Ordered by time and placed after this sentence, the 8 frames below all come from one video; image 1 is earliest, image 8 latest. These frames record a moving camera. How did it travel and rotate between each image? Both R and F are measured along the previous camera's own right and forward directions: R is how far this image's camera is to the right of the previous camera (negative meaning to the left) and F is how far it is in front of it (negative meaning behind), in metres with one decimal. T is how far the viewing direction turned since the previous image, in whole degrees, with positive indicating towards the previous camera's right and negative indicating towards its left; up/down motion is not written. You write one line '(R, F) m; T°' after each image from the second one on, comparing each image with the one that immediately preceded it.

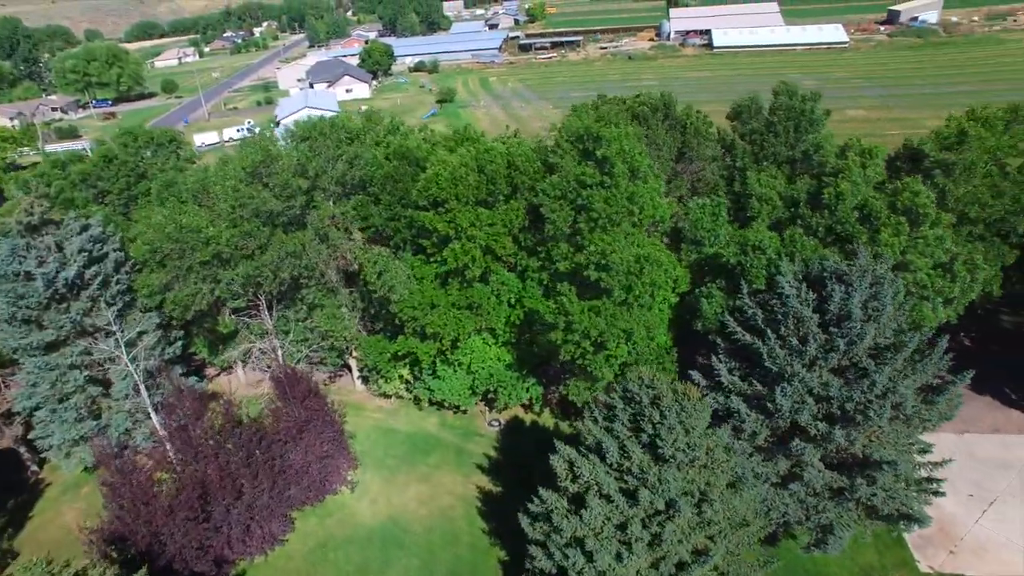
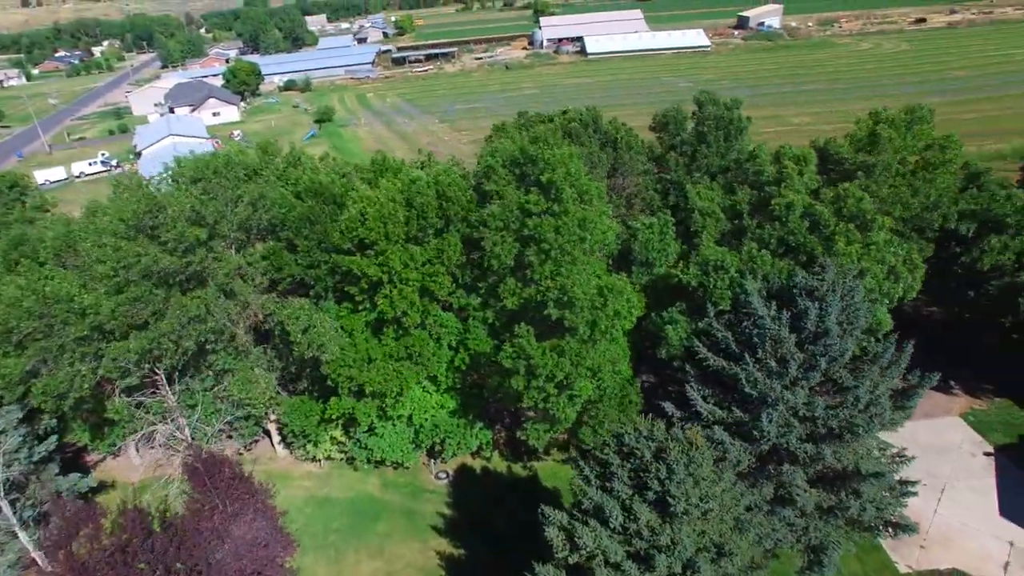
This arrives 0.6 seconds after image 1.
(-1.9, +2.2) m; +10°
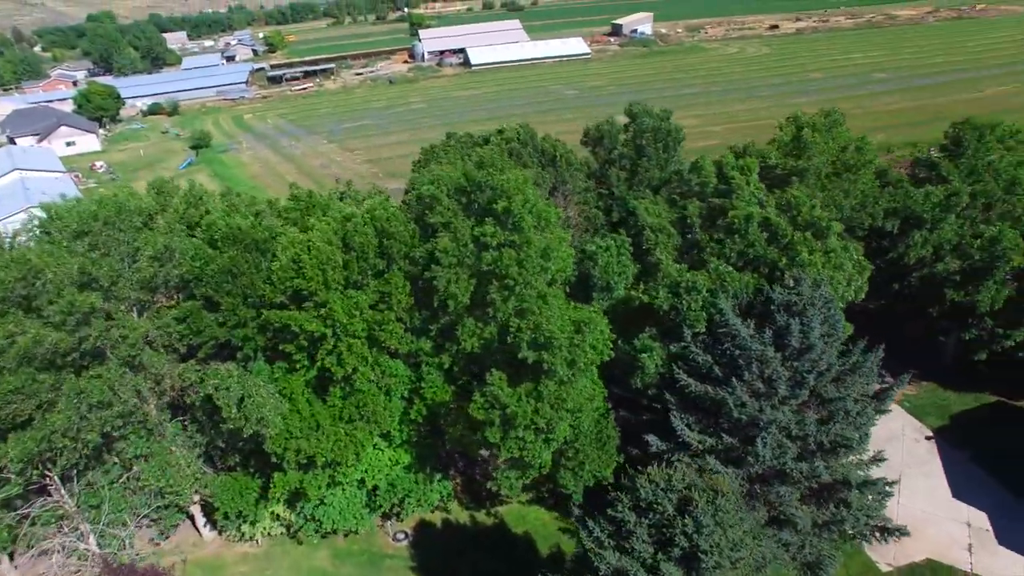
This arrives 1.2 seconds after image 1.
(-2.0, +1.9) m; +10°
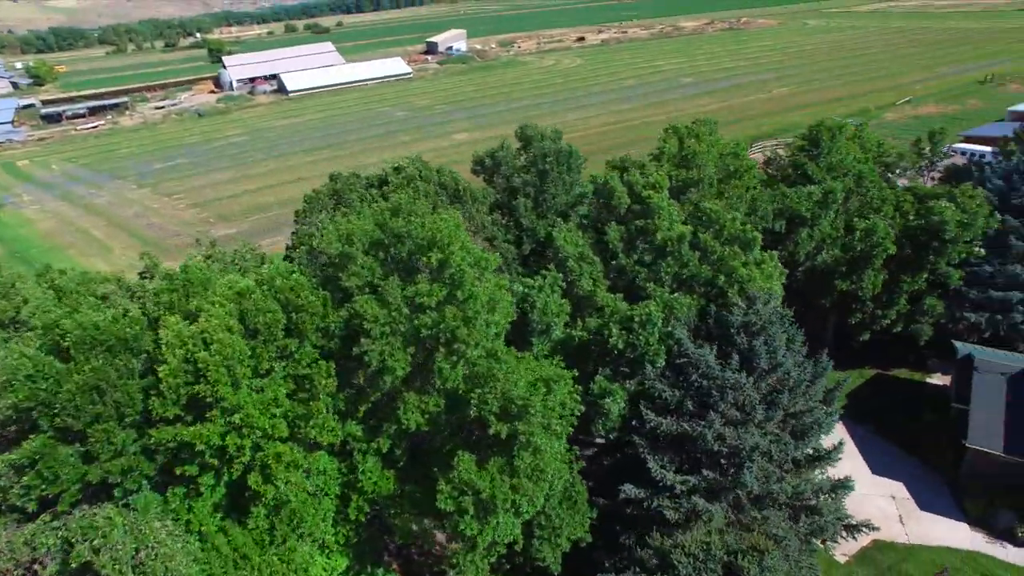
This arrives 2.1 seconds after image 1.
(-2.6, +2.6) m; +14°
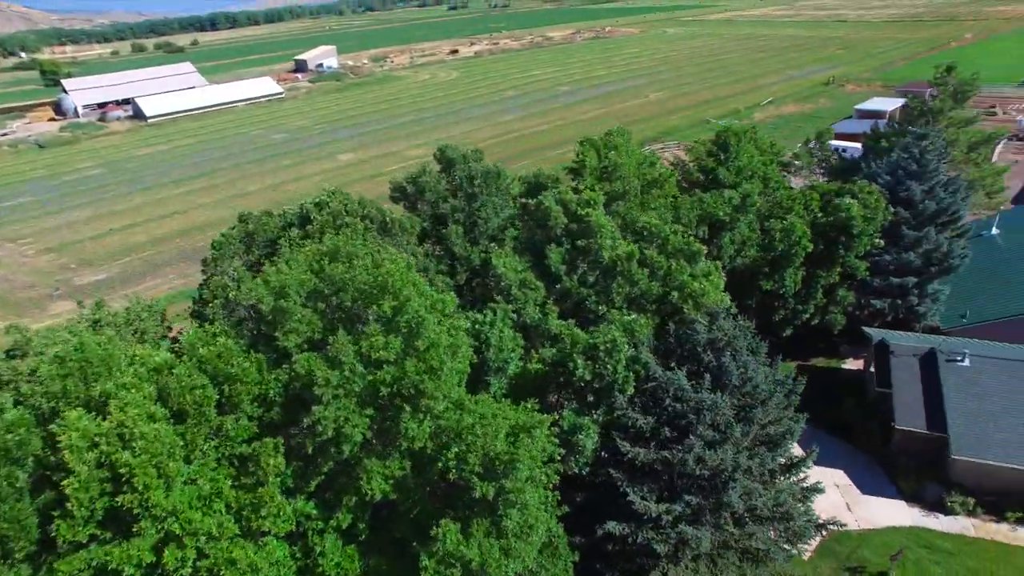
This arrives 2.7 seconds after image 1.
(-1.7, +1.5) m; +10°
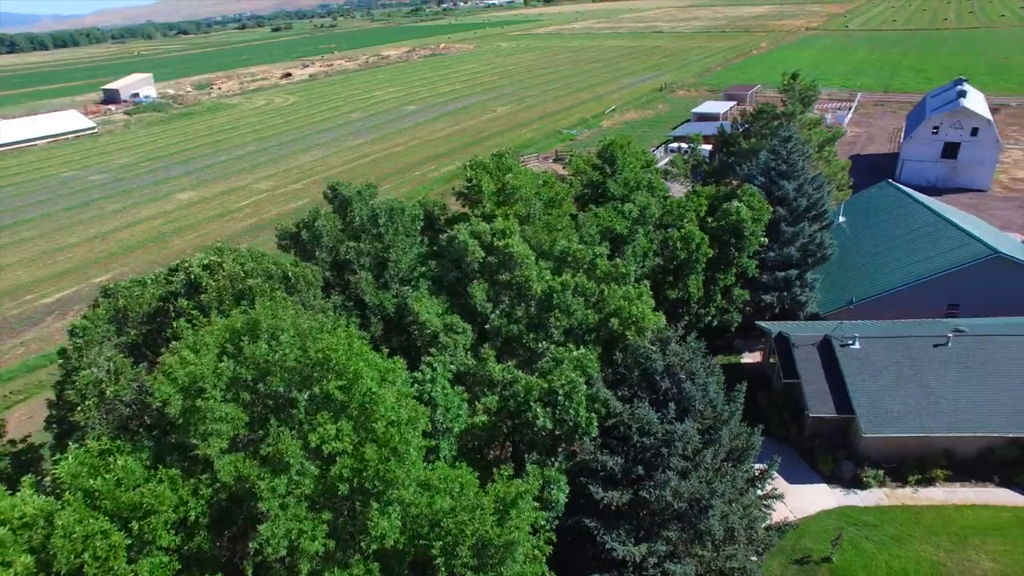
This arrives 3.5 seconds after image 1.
(-2.0, +1.8) m; +13°
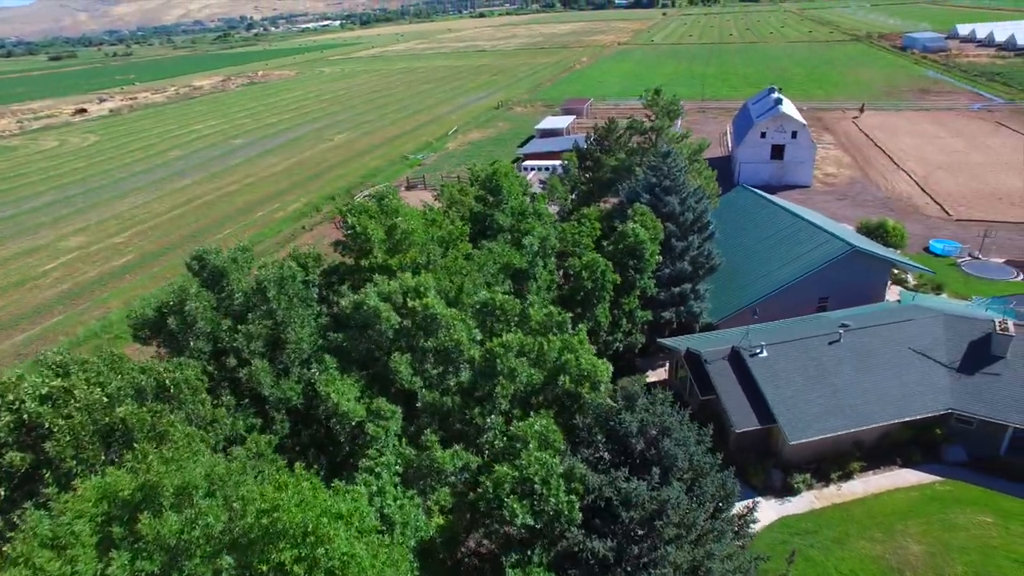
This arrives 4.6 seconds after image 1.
(-2.1, +2.7) m; +14°
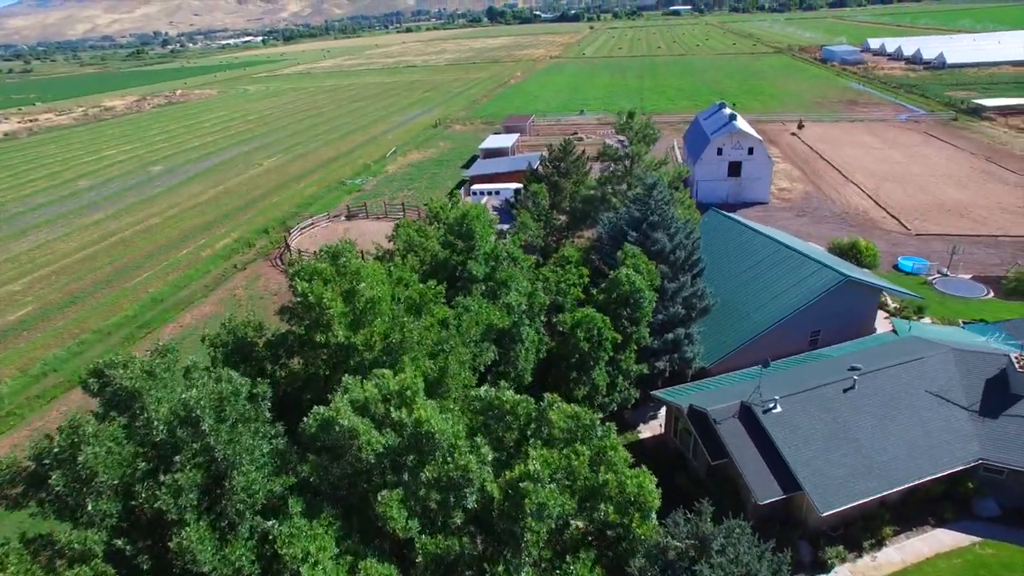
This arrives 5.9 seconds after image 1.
(-1.6, +4.1) m; +6°
